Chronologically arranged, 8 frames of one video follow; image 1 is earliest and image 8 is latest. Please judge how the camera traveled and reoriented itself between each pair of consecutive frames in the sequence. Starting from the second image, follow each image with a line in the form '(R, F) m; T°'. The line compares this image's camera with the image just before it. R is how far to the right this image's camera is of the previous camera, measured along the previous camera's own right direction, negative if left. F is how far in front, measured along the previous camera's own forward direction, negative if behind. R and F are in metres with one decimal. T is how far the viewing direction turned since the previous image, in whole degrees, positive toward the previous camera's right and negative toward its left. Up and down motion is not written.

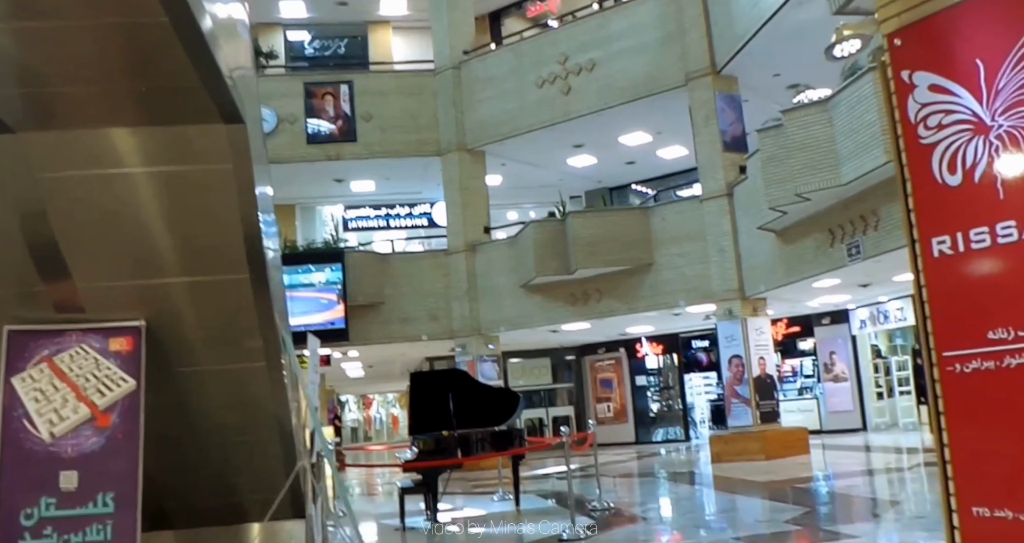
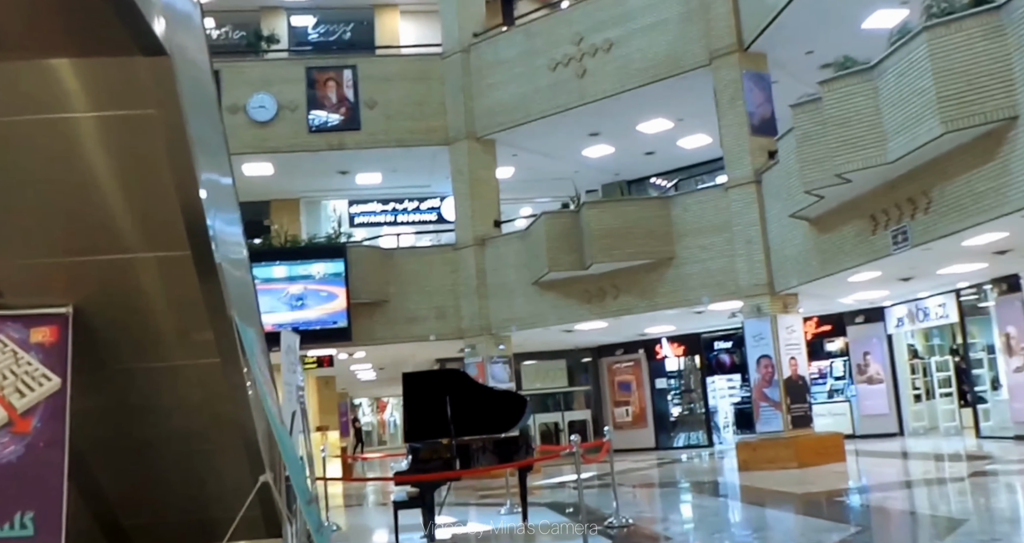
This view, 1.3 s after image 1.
(+0.1, +1.1) m; -1°
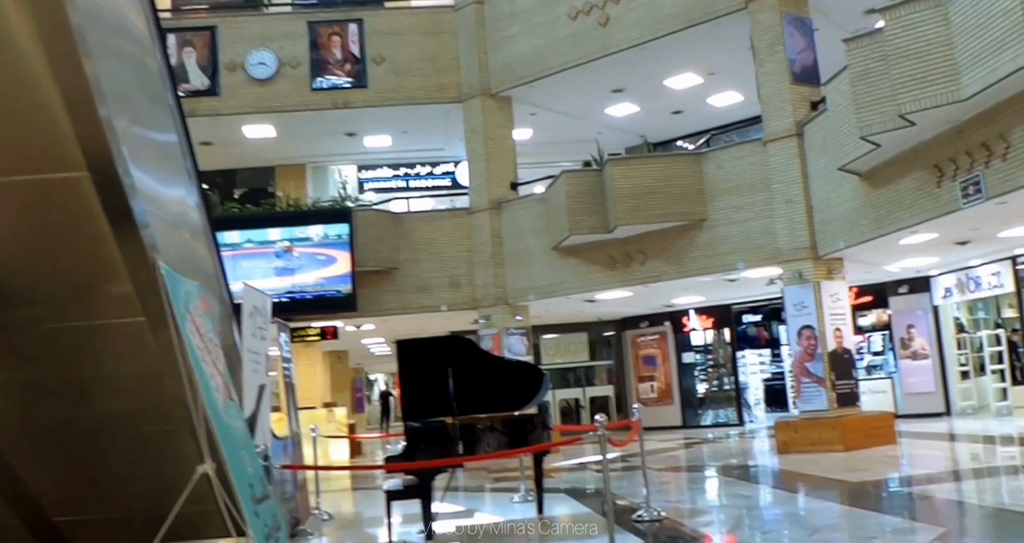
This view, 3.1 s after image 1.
(+0.1, +1.2) m; -1°
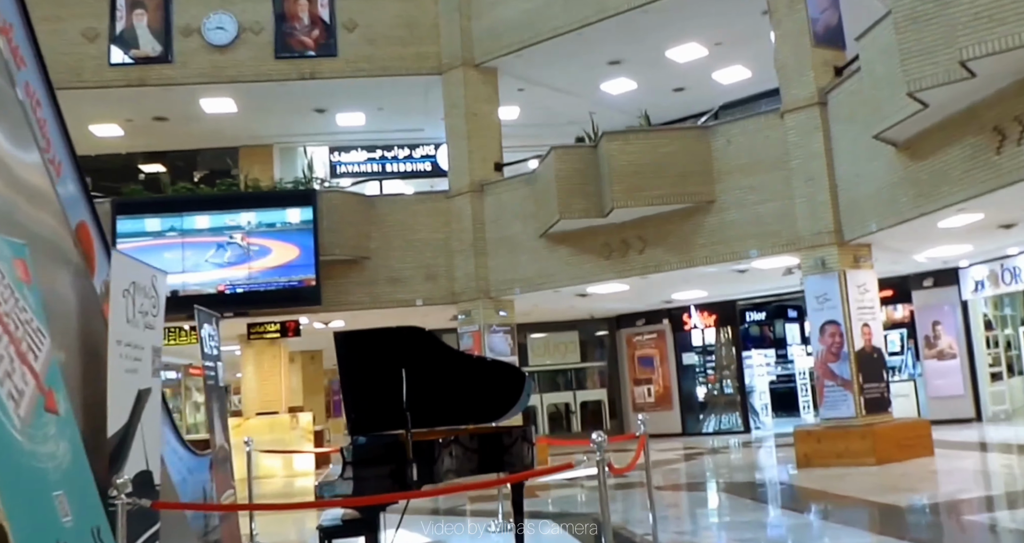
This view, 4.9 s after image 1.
(+0.1, +1.6) m; +1°
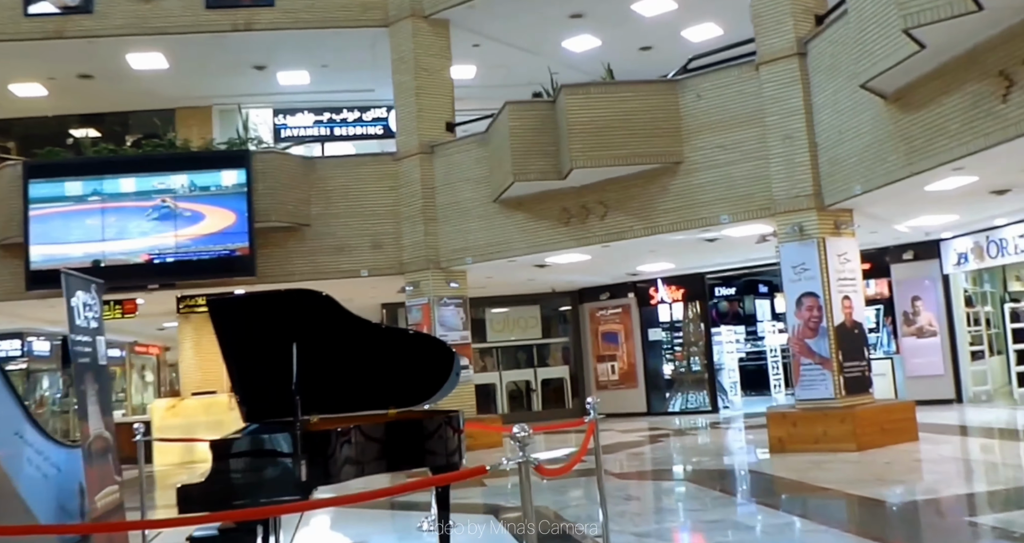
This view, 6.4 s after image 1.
(+0.2, +1.1) m; +2°
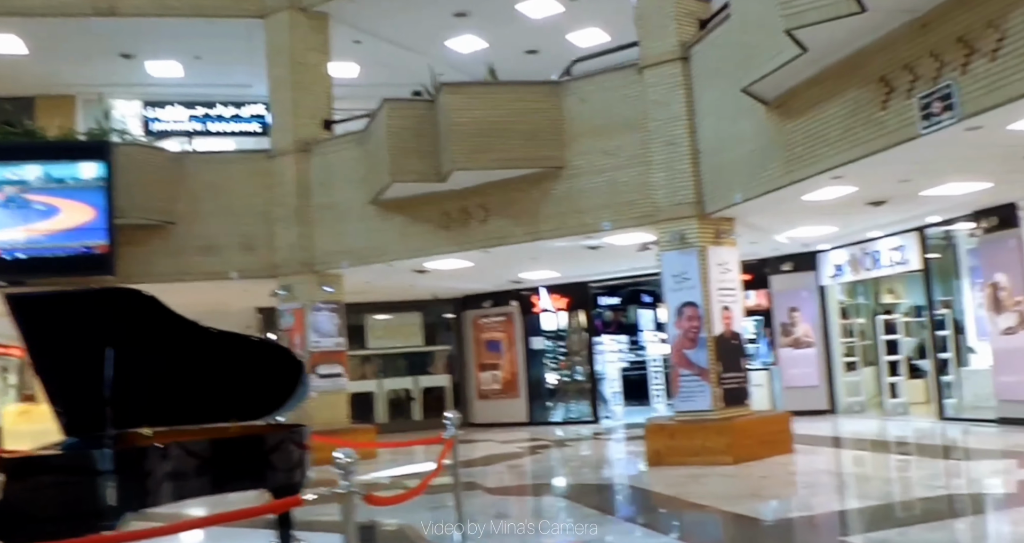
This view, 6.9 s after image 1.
(+0.2, +0.4) m; +6°
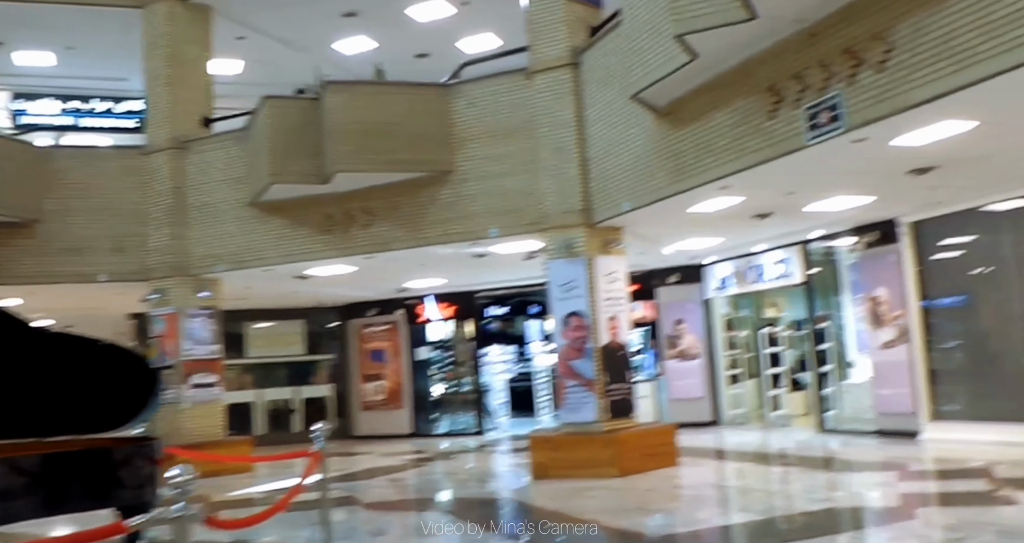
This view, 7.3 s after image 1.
(+0.1, +0.3) m; +6°
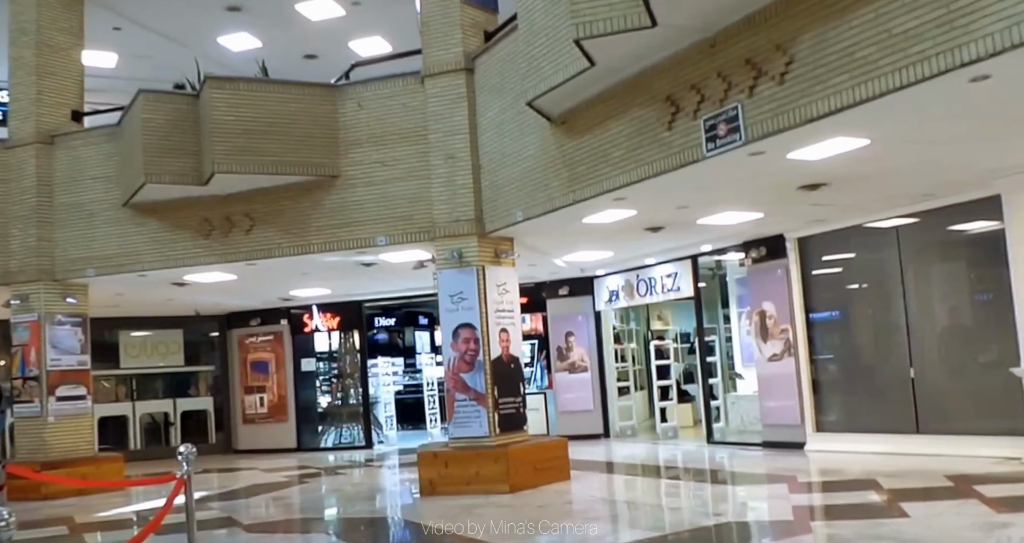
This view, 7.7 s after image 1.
(0.0, +0.2) m; +6°
